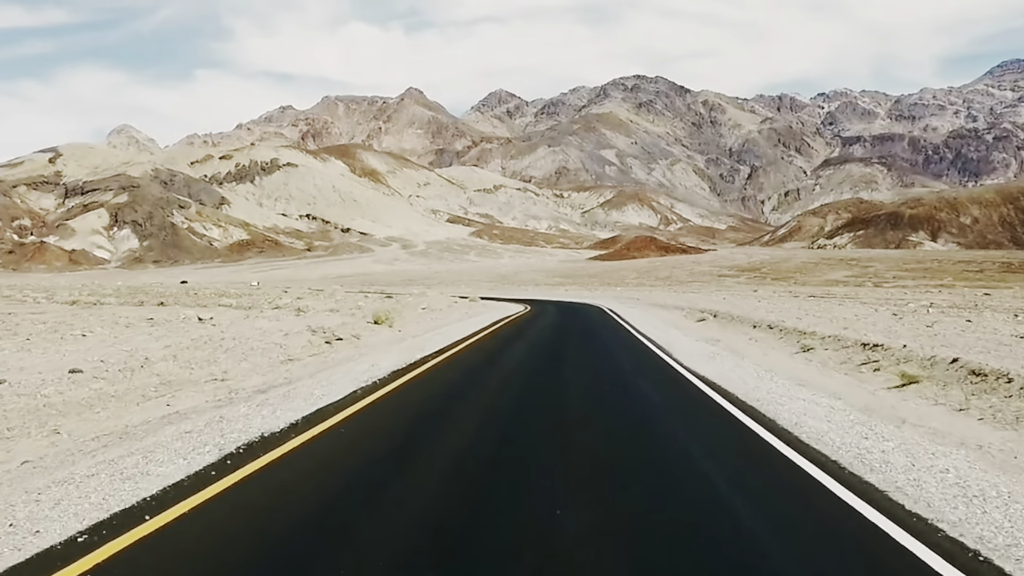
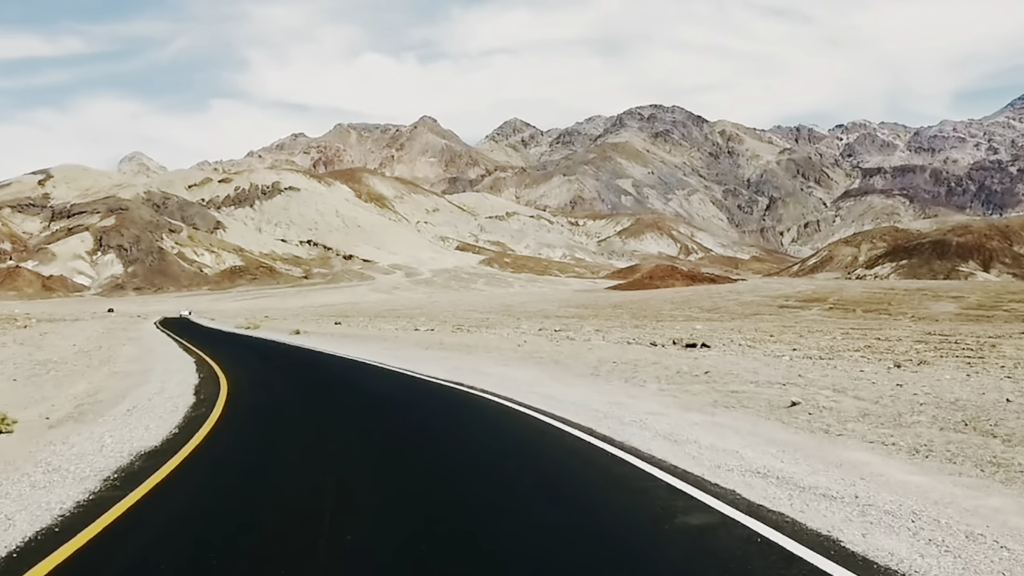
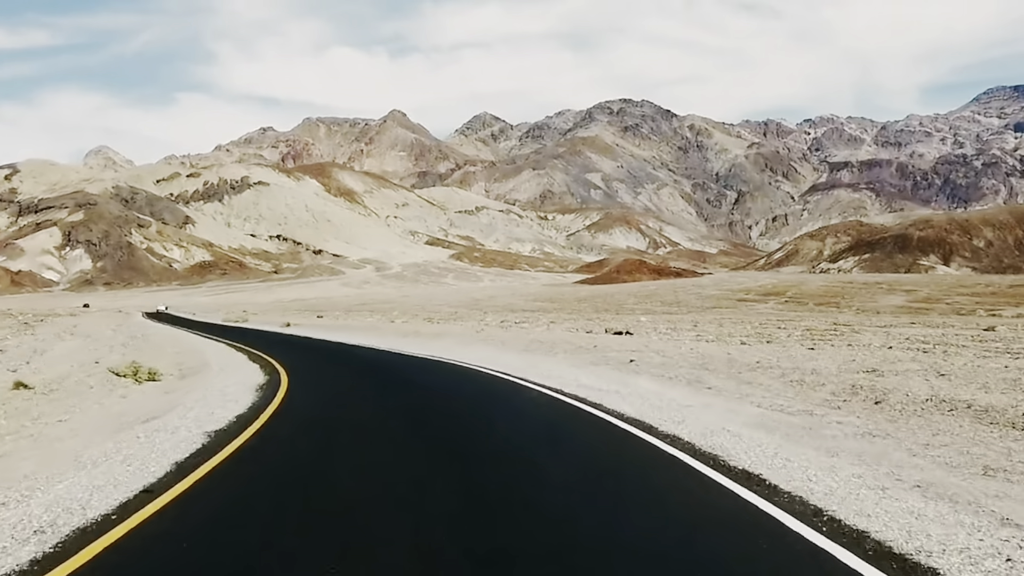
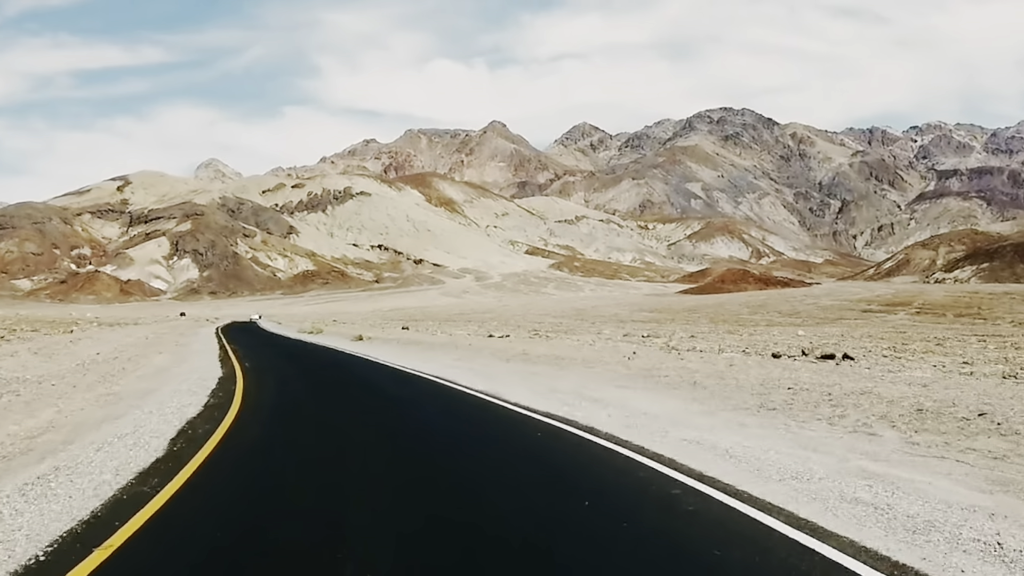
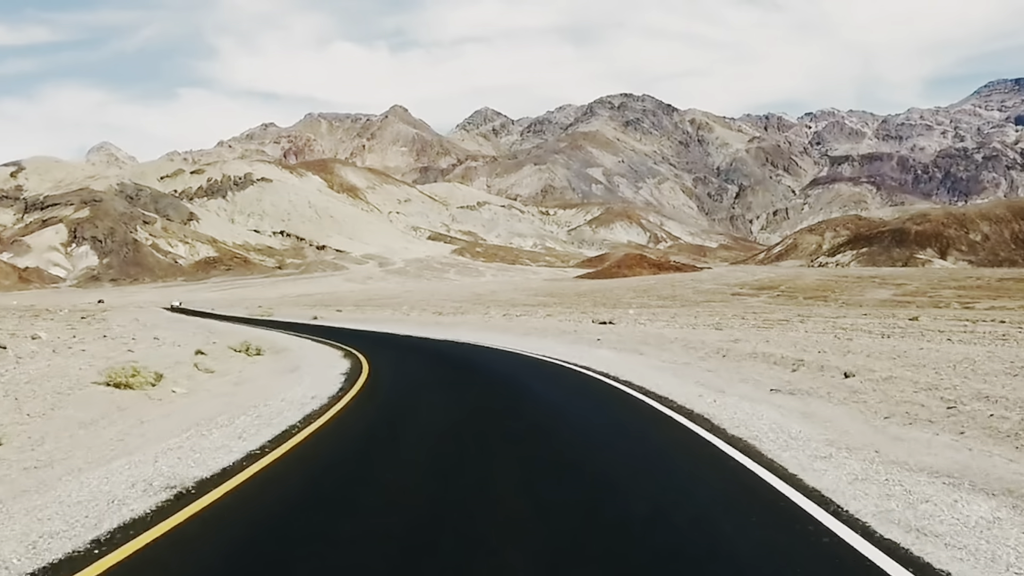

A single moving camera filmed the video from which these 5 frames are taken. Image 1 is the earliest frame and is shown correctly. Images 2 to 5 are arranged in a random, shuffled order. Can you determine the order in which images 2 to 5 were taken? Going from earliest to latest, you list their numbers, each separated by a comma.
5, 3, 2, 4
